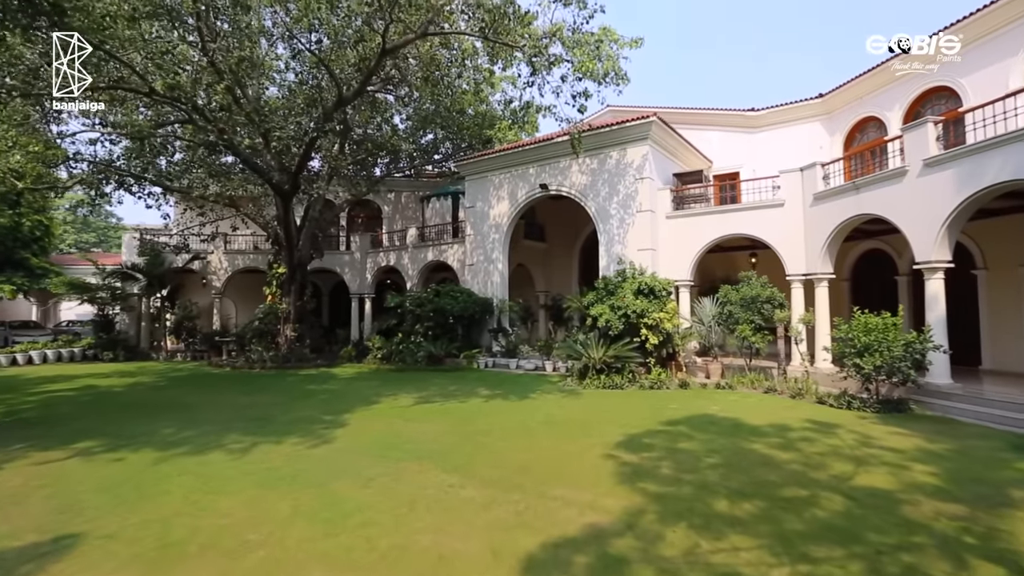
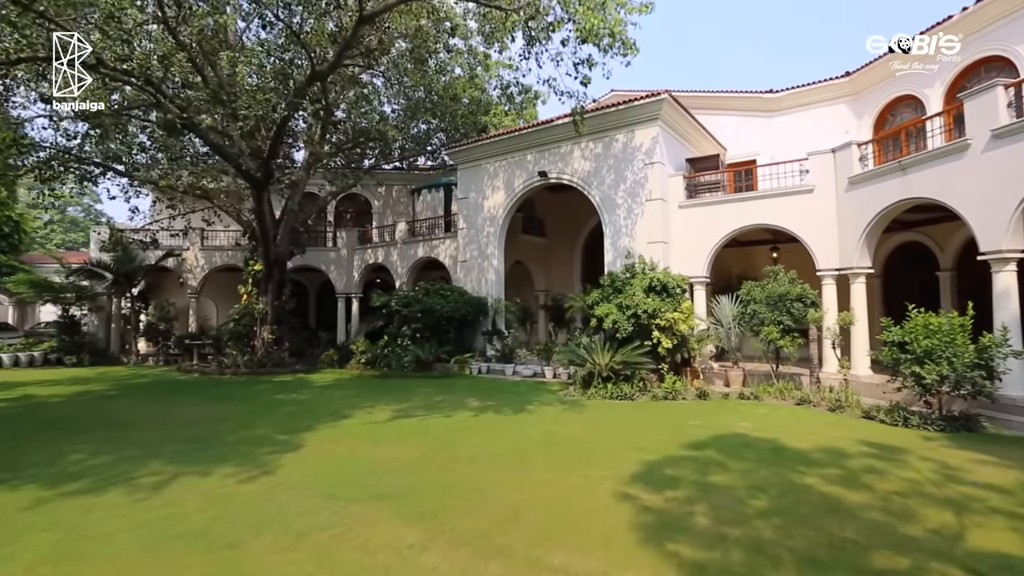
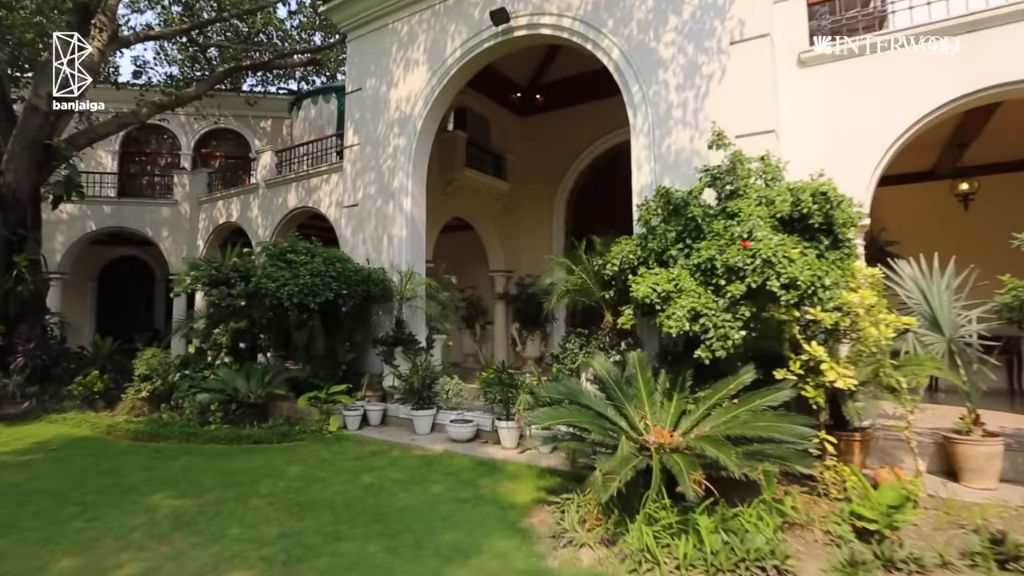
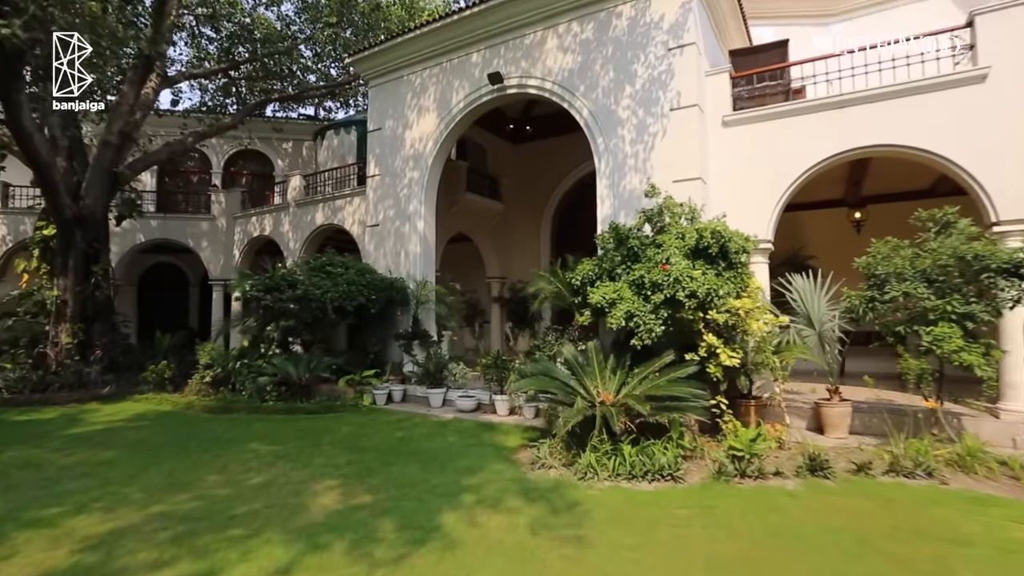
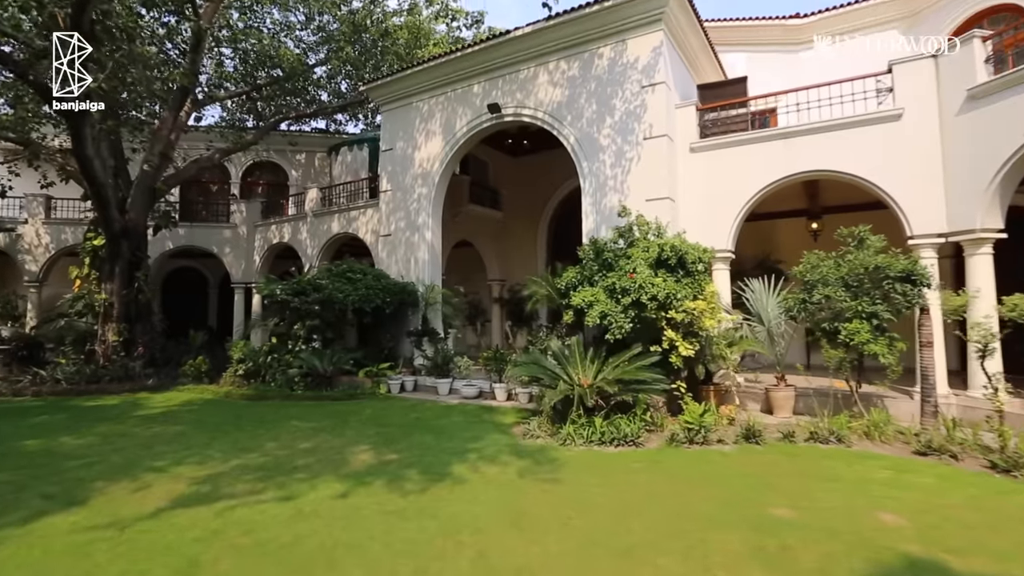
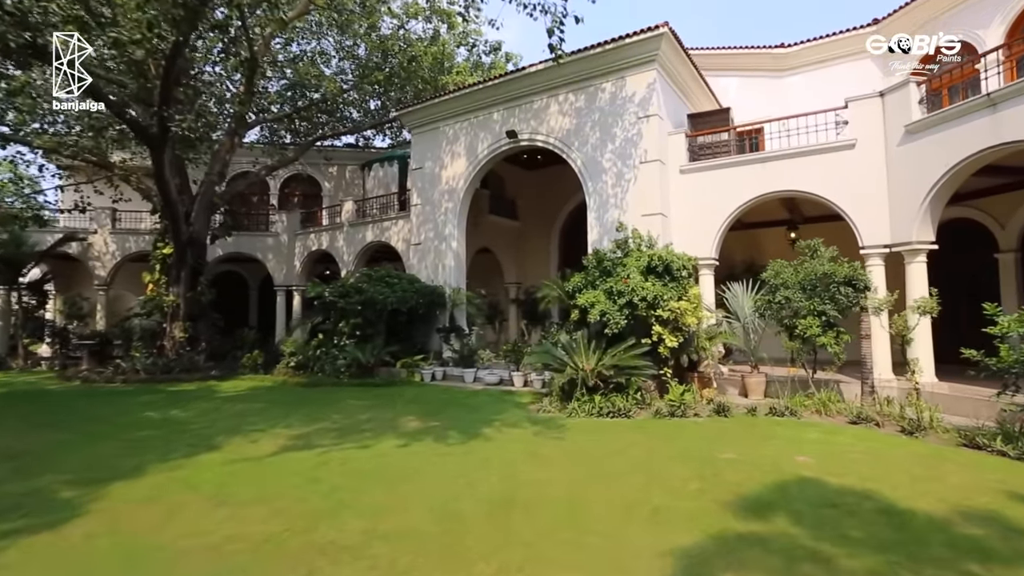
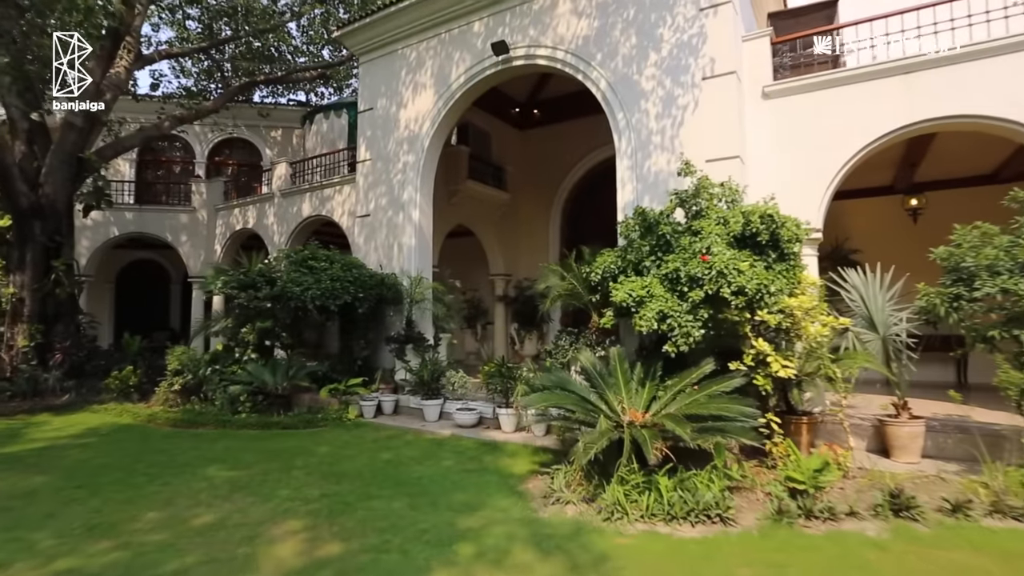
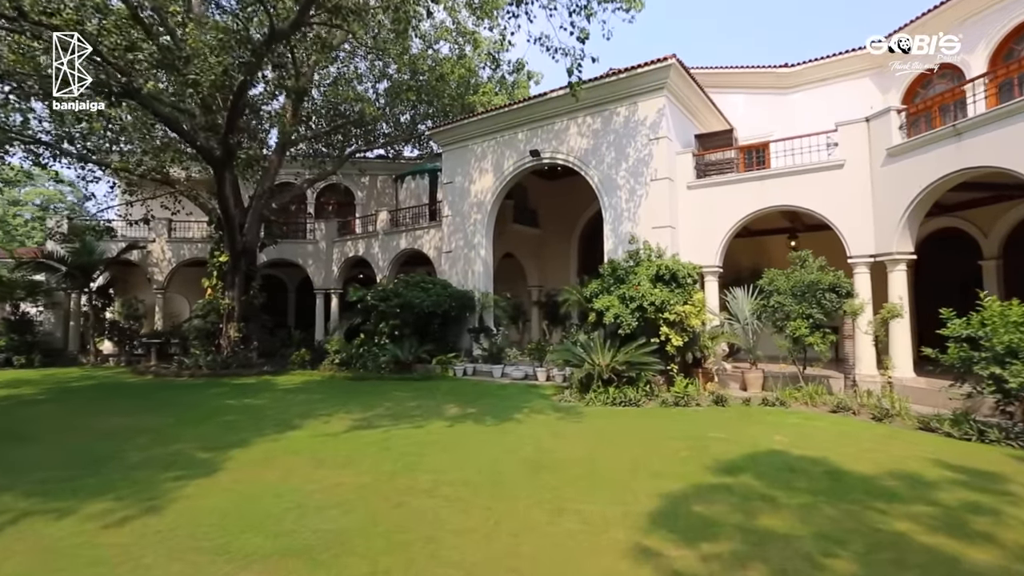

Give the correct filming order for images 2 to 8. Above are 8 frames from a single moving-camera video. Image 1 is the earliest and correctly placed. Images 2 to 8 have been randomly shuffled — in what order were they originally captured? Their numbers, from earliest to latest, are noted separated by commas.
2, 8, 6, 5, 4, 7, 3
